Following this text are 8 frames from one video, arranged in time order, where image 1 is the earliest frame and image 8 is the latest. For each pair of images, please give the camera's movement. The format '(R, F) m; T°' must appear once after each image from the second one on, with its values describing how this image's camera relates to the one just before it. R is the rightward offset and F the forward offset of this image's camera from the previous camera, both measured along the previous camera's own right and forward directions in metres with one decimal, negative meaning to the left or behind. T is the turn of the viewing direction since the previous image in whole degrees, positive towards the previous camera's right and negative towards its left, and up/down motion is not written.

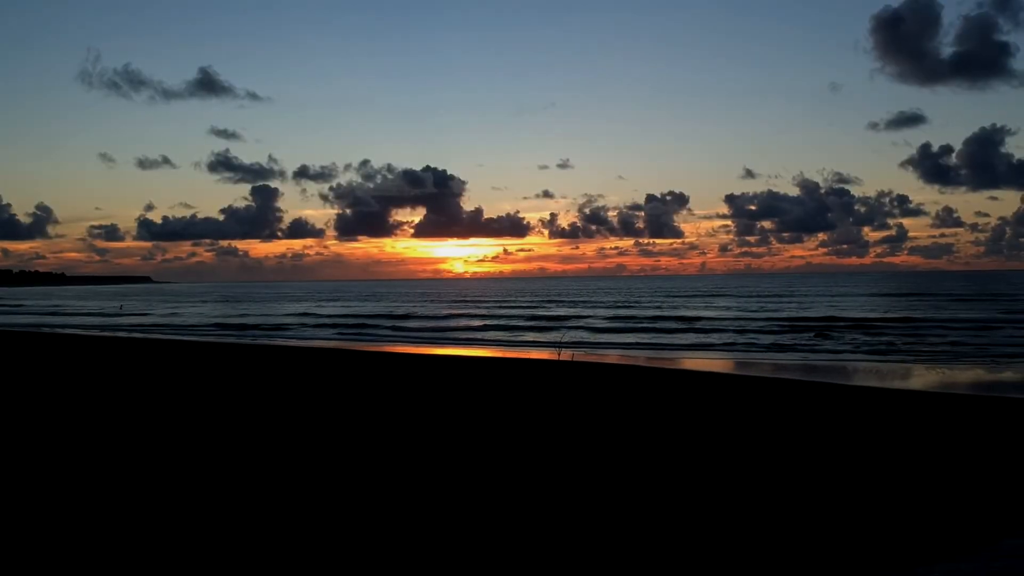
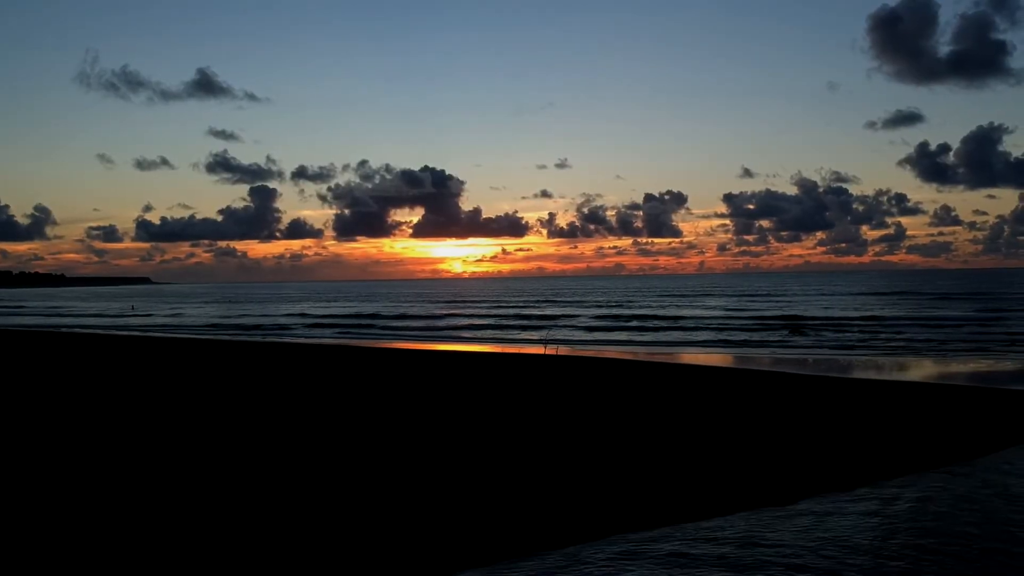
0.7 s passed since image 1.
(-2.5, +1.5) m; 0°
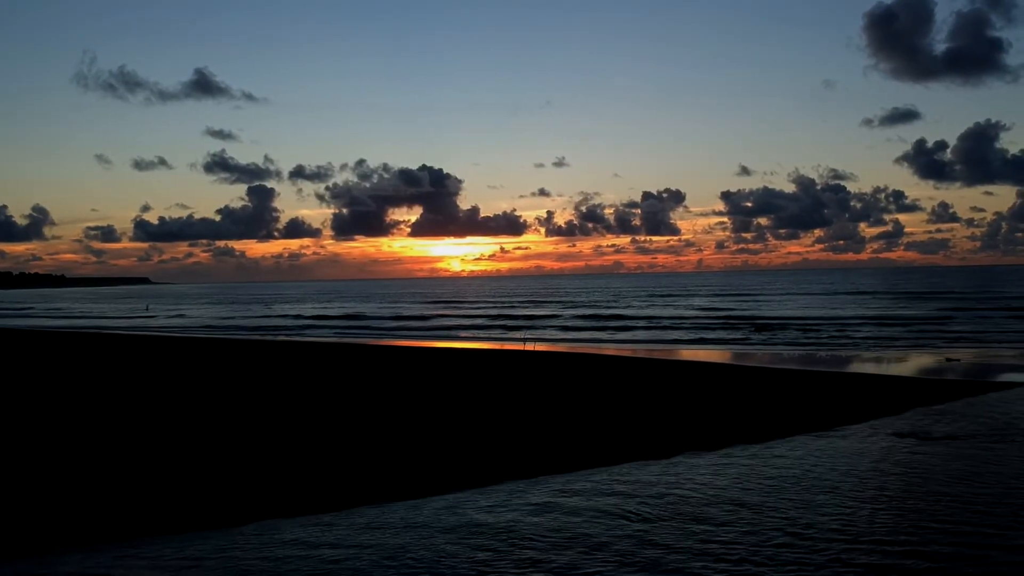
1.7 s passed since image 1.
(-0.6, -0.9) m; 0°
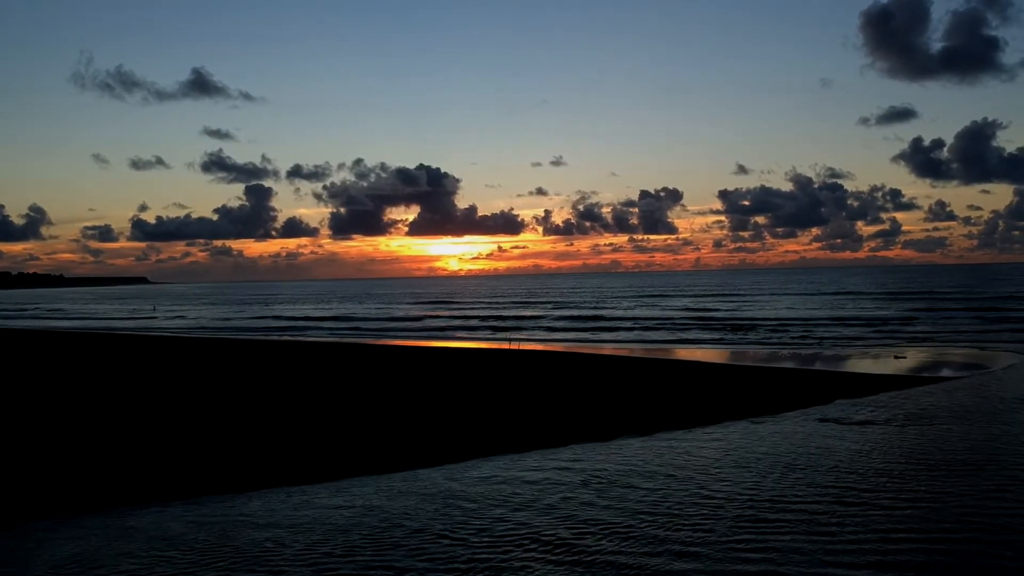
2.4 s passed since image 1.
(+0.5, -1.8) m; 0°
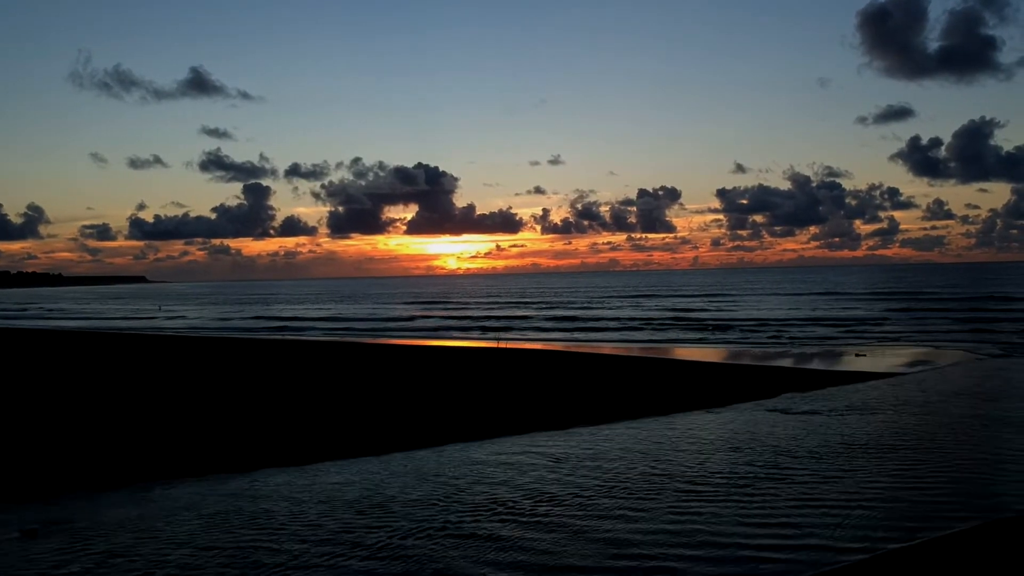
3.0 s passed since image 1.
(+0.4, -1.5) m; 0°
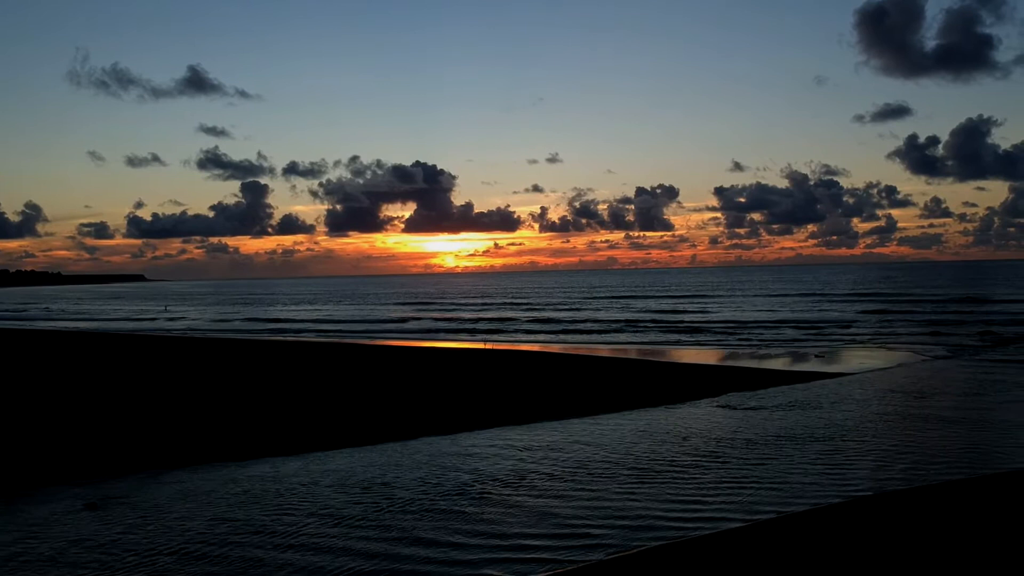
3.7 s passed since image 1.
(+0.5, -1.8) m; 0°
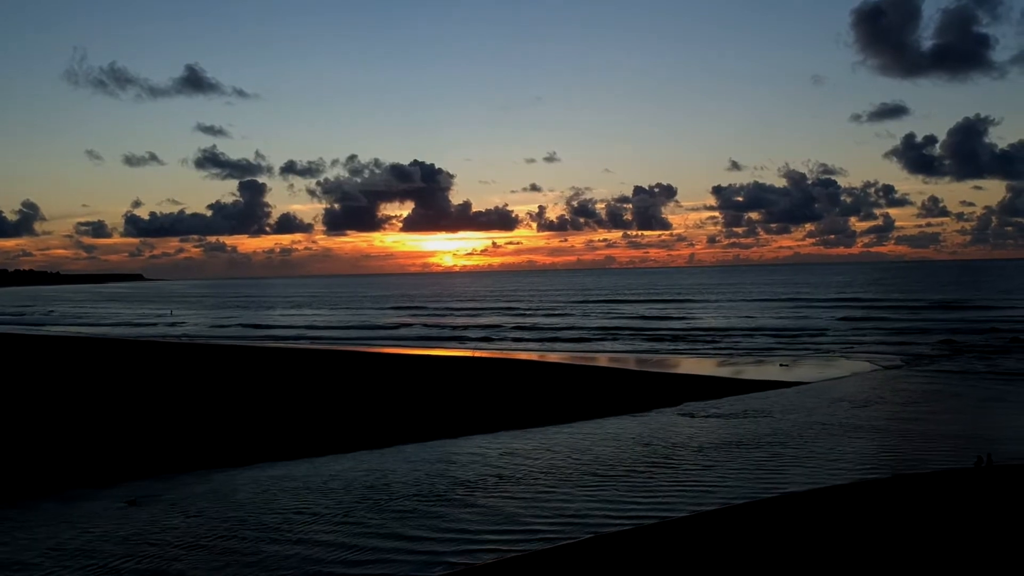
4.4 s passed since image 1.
(+0.5, -1.8) m; 0°
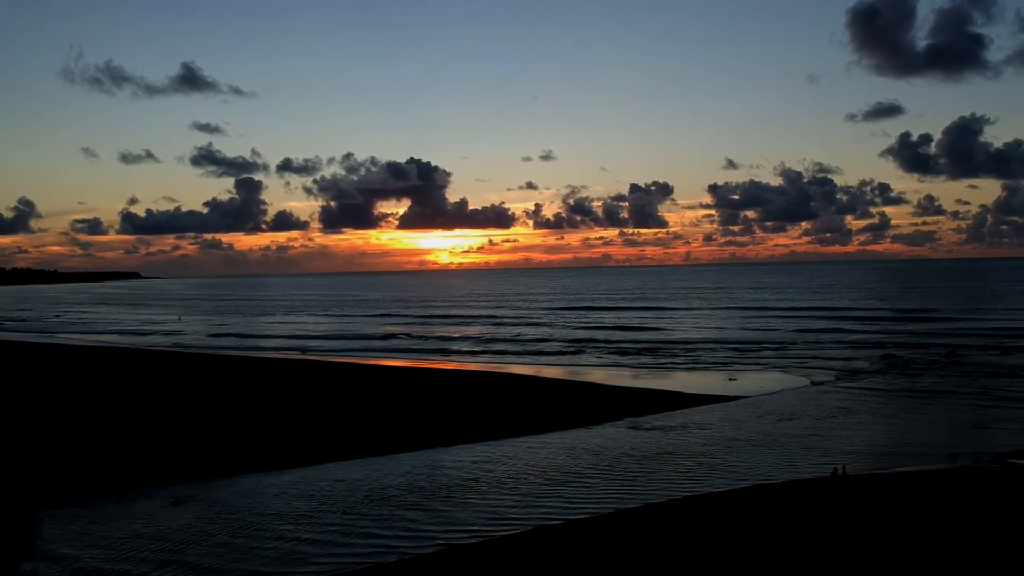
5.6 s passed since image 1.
(+0.9, -3.0) m; 0°
